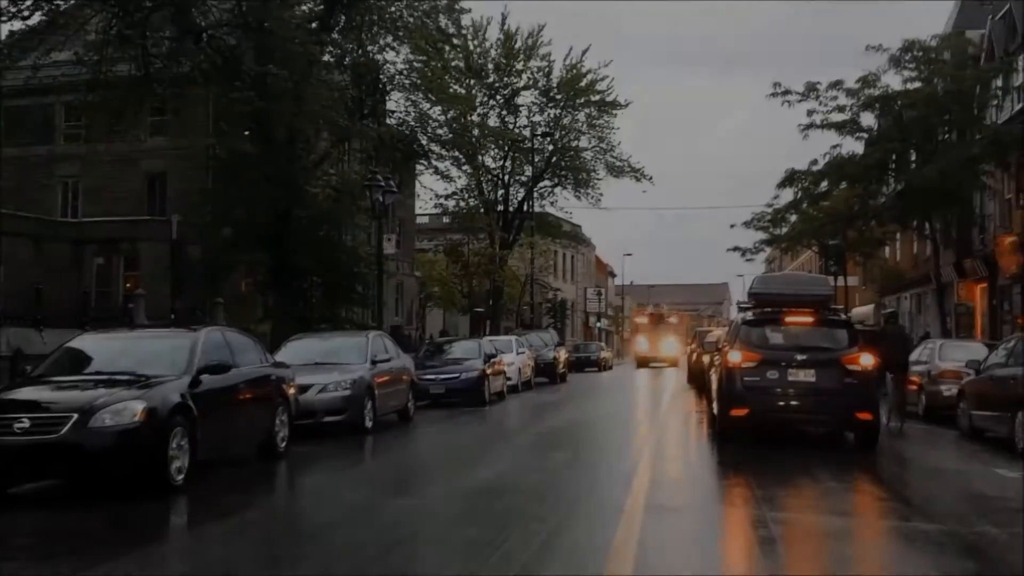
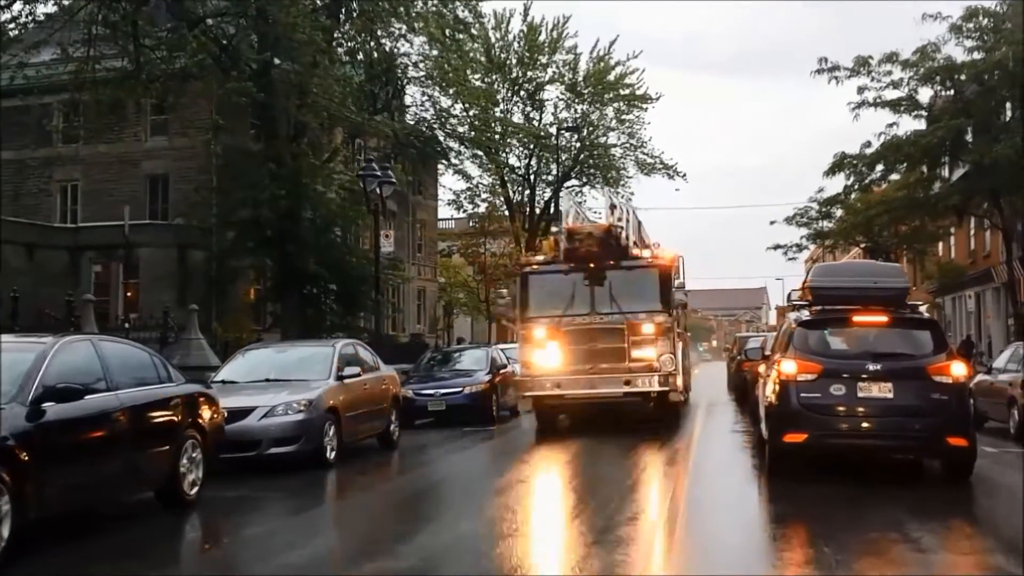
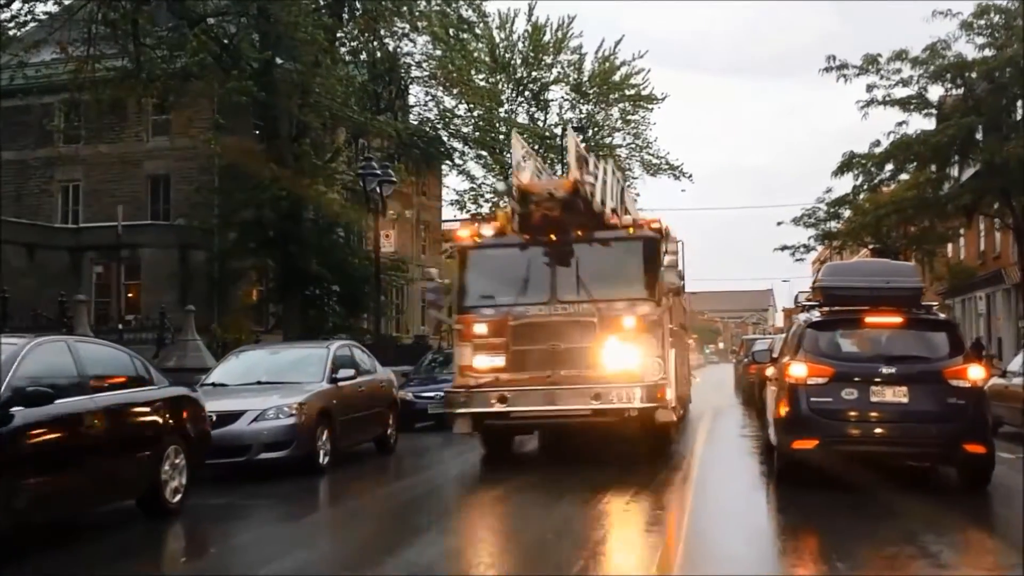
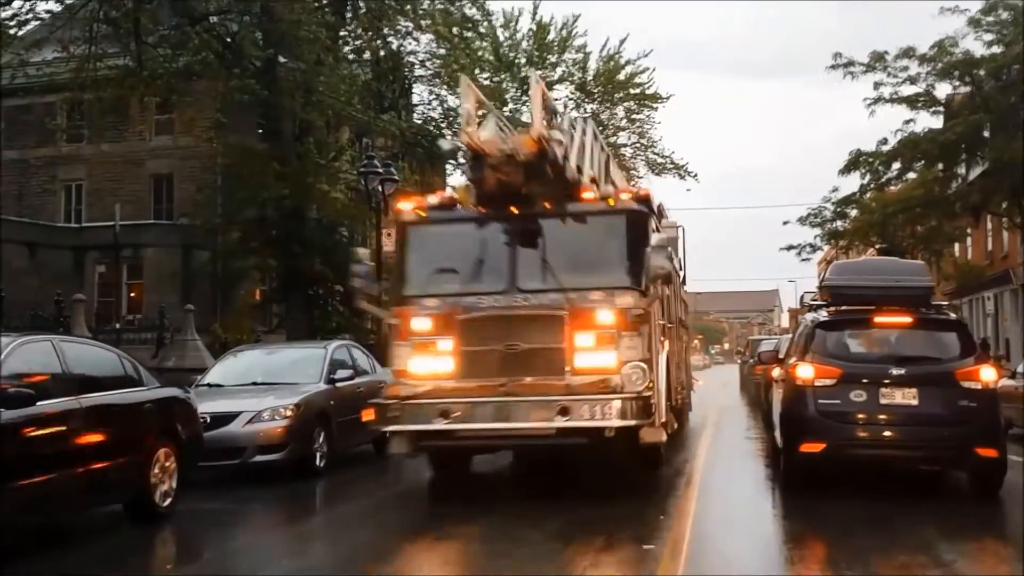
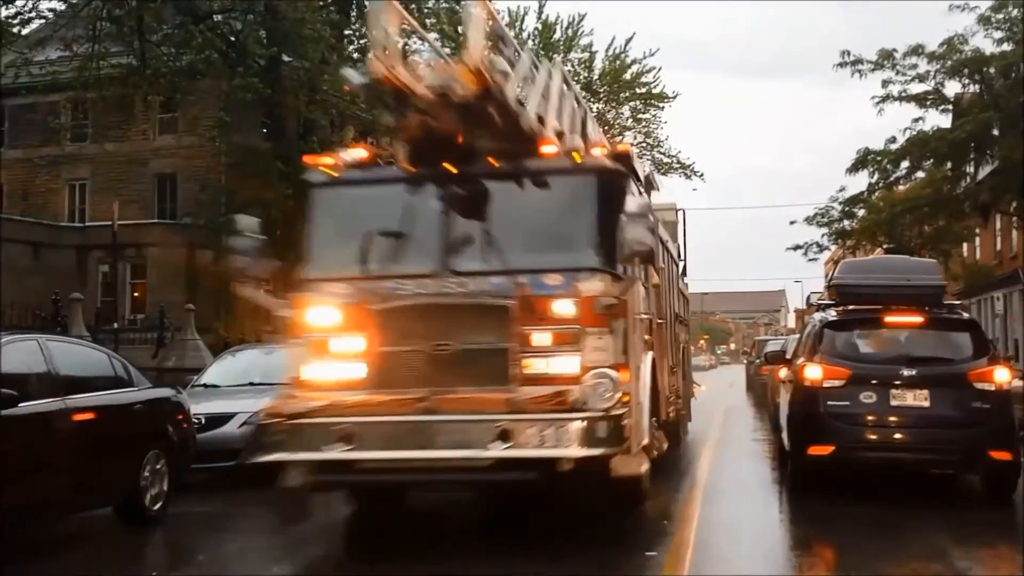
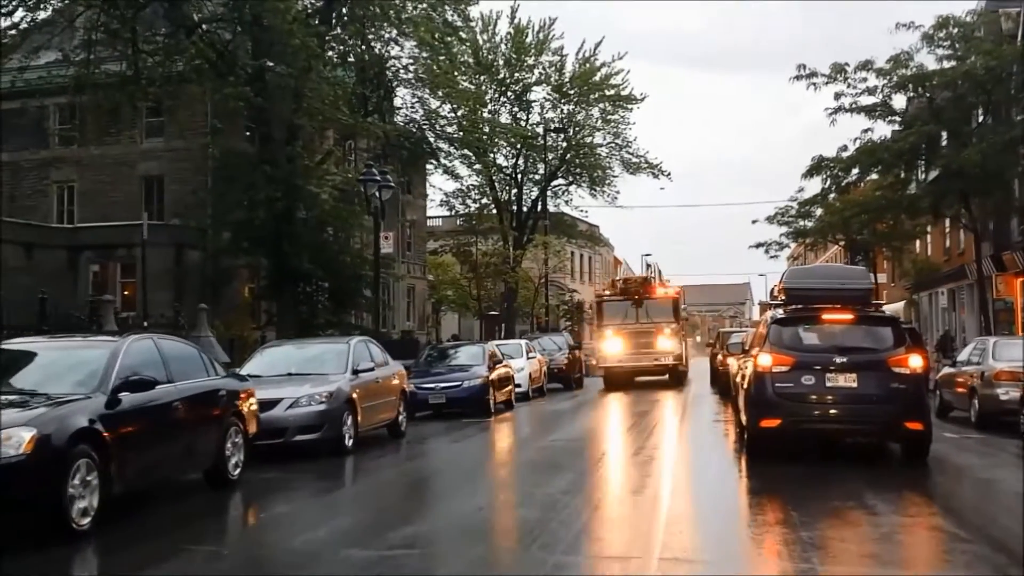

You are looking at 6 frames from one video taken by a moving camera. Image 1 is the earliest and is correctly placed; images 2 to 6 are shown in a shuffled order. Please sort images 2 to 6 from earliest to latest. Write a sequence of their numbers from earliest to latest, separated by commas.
6, 2, 3, 4, 5
